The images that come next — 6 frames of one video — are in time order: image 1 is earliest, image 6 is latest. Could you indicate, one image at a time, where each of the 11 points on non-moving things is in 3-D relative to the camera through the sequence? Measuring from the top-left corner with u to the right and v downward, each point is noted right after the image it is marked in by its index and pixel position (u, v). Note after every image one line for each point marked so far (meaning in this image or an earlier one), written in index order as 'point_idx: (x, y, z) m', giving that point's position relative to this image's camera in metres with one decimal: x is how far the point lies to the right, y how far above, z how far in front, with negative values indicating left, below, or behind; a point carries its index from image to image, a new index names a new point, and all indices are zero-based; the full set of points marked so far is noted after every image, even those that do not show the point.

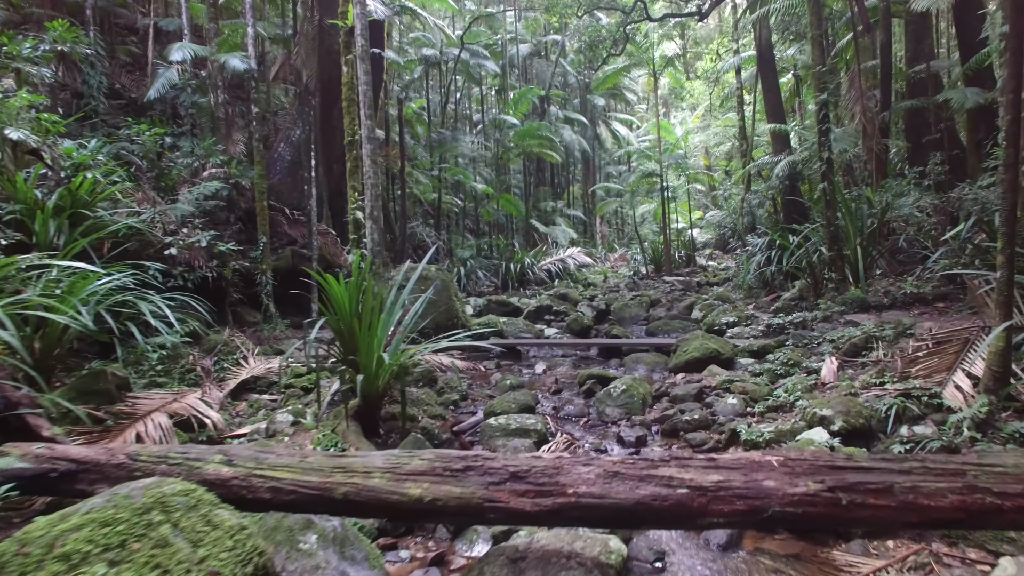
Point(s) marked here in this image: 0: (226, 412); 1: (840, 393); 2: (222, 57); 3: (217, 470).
0: (-2.2, -1.0, +3.8) m
1: (+2.2, -0.7, +3.3) m
2: (-4.0, +3.2, +6.8) m
3: (-1.0, -0.6, +1.7) m
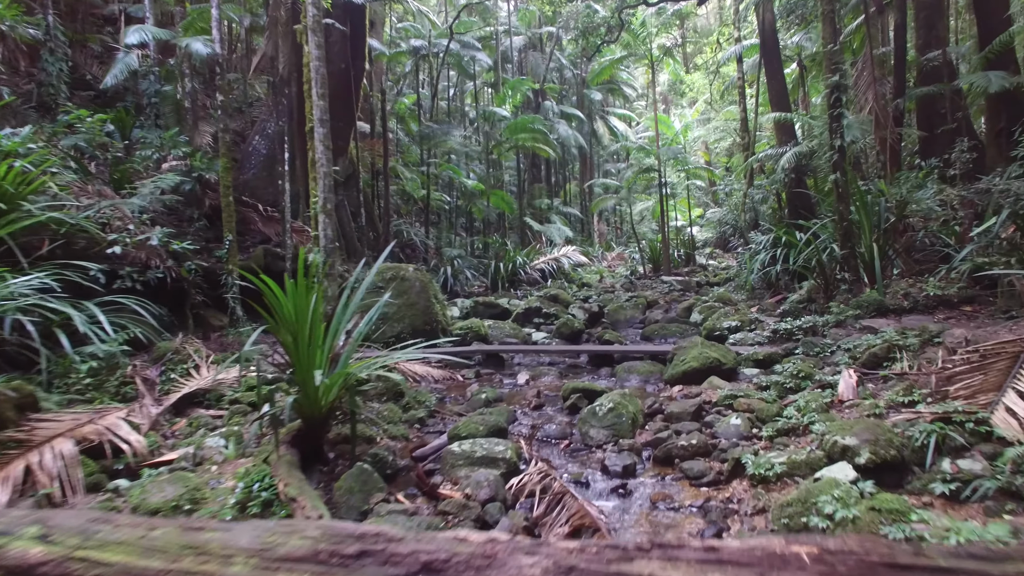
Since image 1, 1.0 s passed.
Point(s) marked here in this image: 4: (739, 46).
0: (-2.4, -1.0, +3.4) m
1: (+2.0, -0.7, +2.8) m
2: (-4.2, +3.2, +6.3) m
3: (-1.2, -0.6, +1.2) m
4: (+4.5, +4.8, +9.7) m
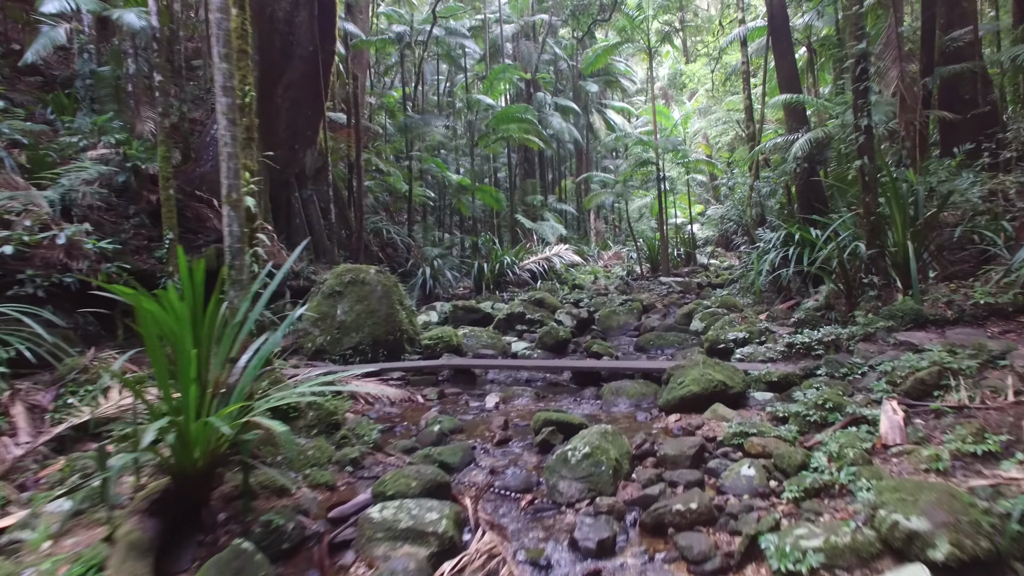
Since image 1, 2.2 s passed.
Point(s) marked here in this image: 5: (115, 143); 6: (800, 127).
0: (-2.7, -1.0, +2.6) m
1: (+1.7, -0.8, +2.1) m
2: (-4.4, +3.1, +5.6) m
3: (-1.5, -0.7, +0.5) m
4: (+4.2, +4.8, +9.0) m
5: (-4.4, +1.6, +5.5) m
6: (+3.9, +2.2, +6.6) m
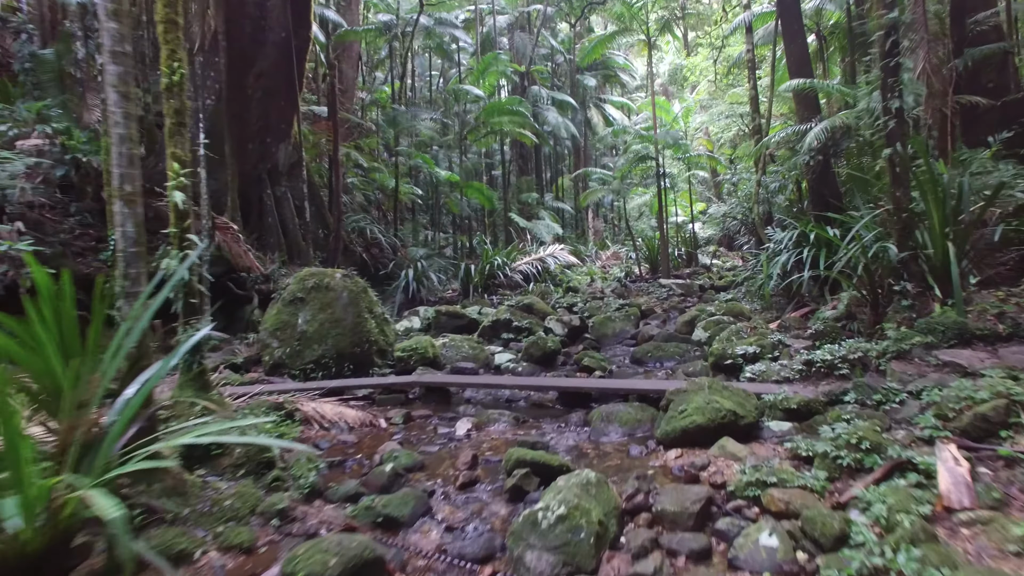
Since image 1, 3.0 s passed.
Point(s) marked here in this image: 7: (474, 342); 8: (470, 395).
0: (-2.9, -1.1, +2.1) m
1: (+1.5, -0.8, +1.5) m
2: (-4.6, +3.0, +5.0) m
3: (-1.6, -0.8, 0.0) m
4: (+4.1, +4.7, +8.4) m
5: (-4.6, +1.6, +5.0) m
6: (+3.7, +2.1, +6.1) m
7: (-0.4, -0.6, +5.6) m
8: (-0.4, -0.9, +4.3) m
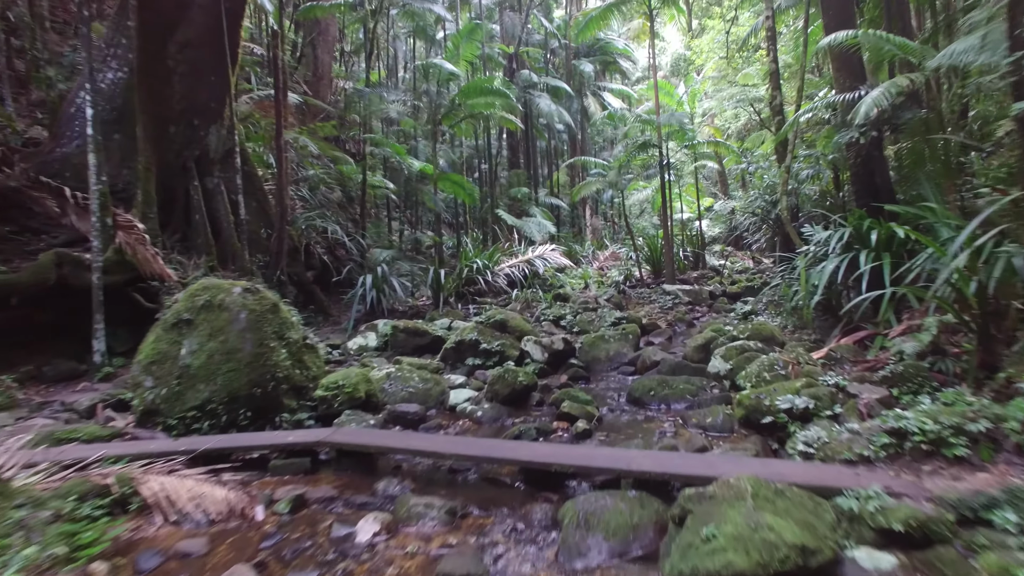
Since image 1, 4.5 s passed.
0: (-3.2, -1.2, +0.9) m
1: (+1.2, -1.0, +0.3) m
2: (-4.9, +2.9, +3.8) m
3: (-2.0, -0.9, -1.2) m
4: (+3.7, +4.6, +7.2) m
5: (-4.9, +1.4, +3.8) m
6: (+3.4, +2.0, +4.9) m
7: (-0.7, -0.7, +4.4) m
8: (-0.7, -1.1, +3.1) m
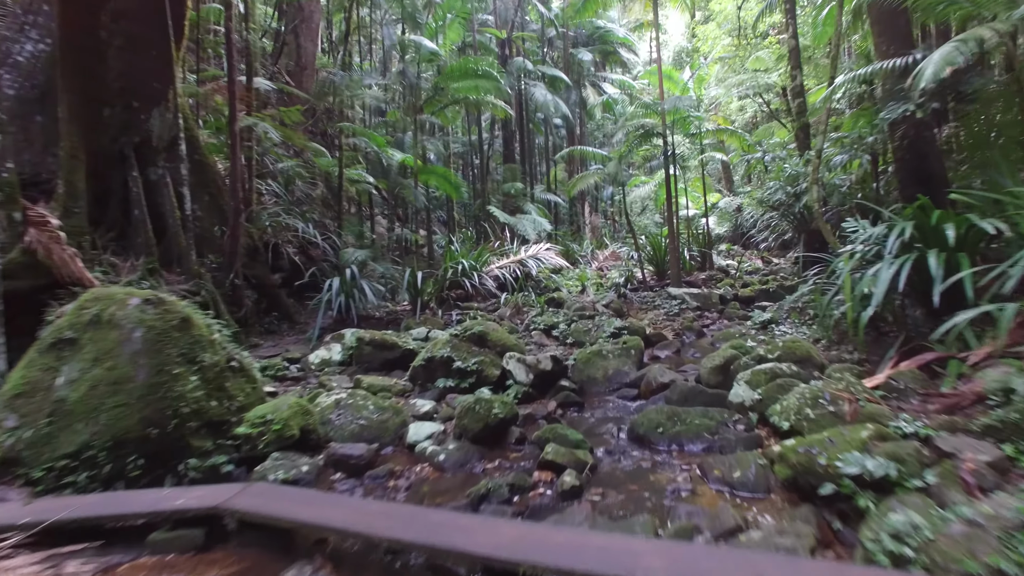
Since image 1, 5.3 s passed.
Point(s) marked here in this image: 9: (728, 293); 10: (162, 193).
0: (-3.4, -1.3, +0.2) m
1: (+1.0, -1.0, -0.4) m
2: (-5.1, +2.8, +3.1) m
3: (-2.2, -1.0, -2.0) m
4: (+3.6, +4.5, +6.4) m
5: (-5.1, +1.4, +3.0) m
6: (+3.2, +2.0, +4.1) m
7: (-0.9, -0.8, +3.6) m
8: (-0.9, -1.1, +2.3) m
9: (+3.0, -0.1, +6.8) m
10: (-3.9, +1.1, +5.5) m
